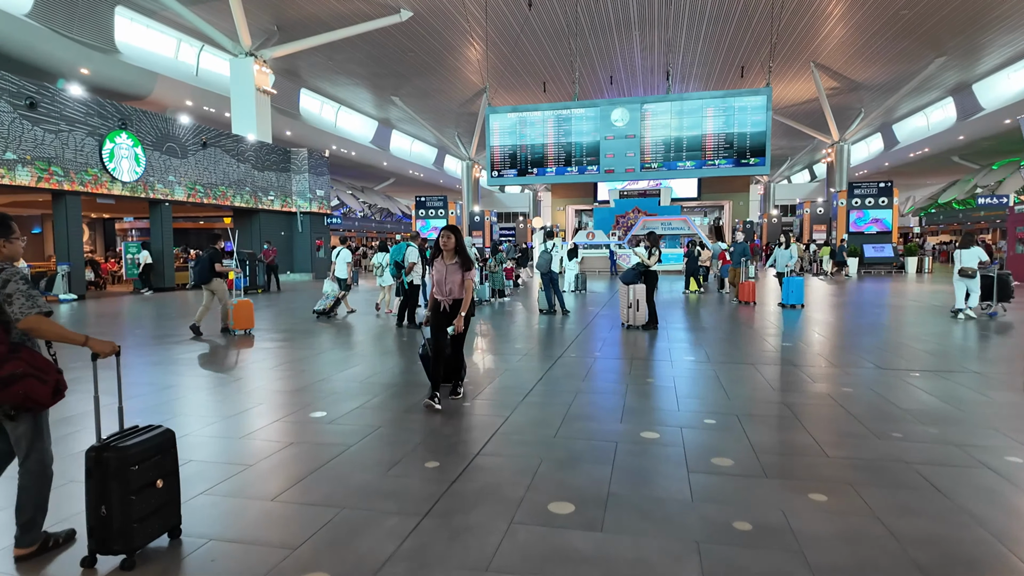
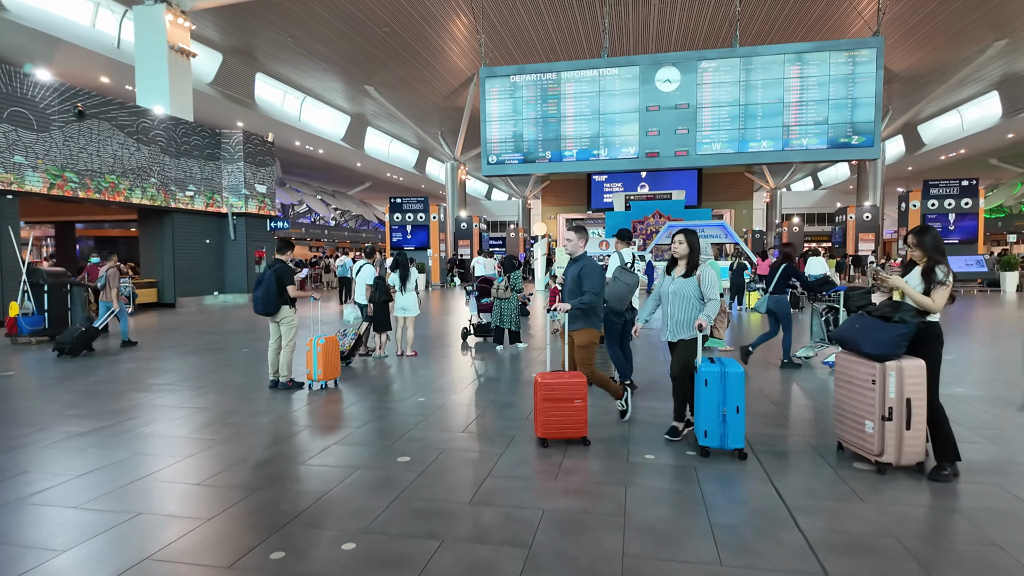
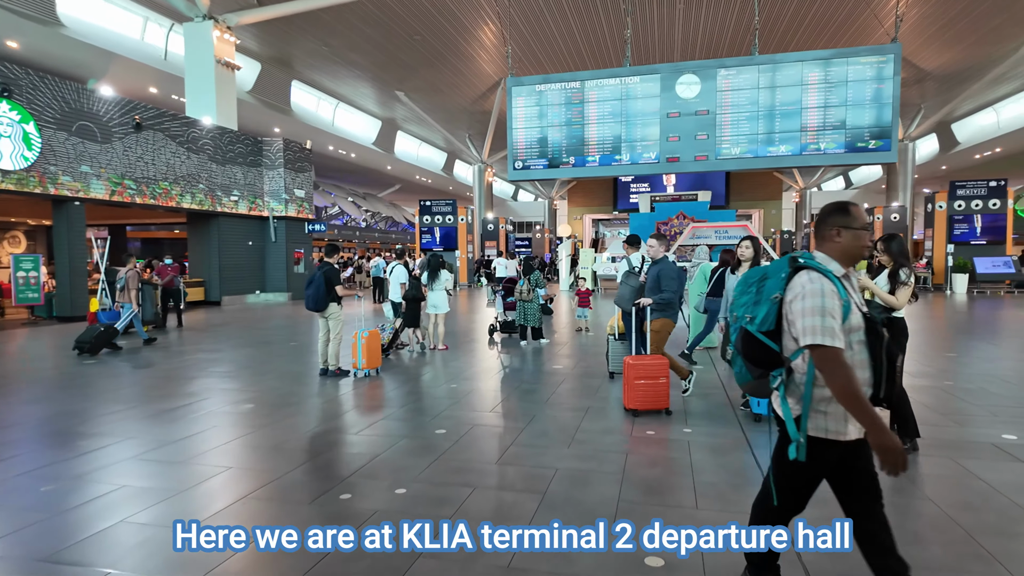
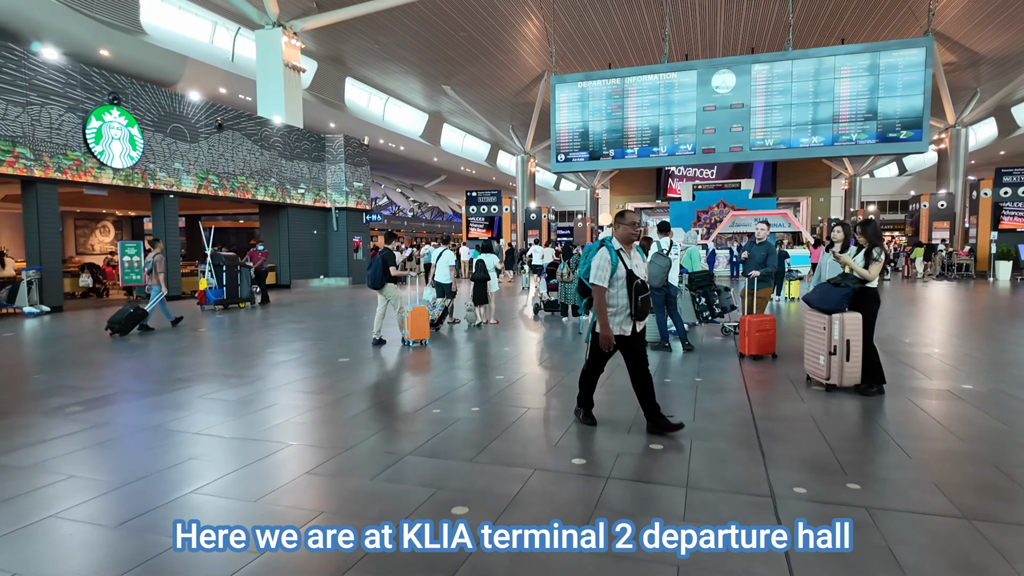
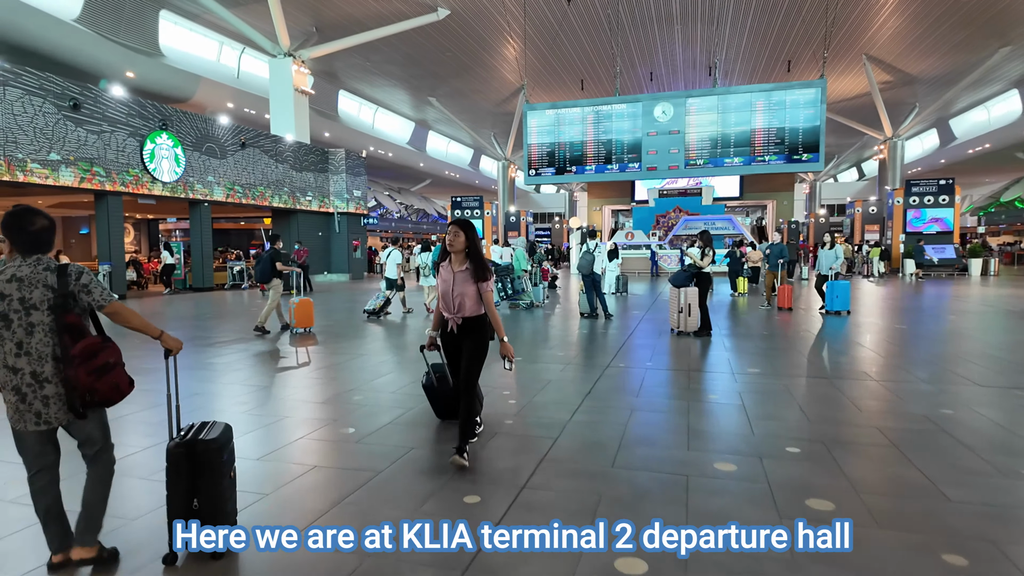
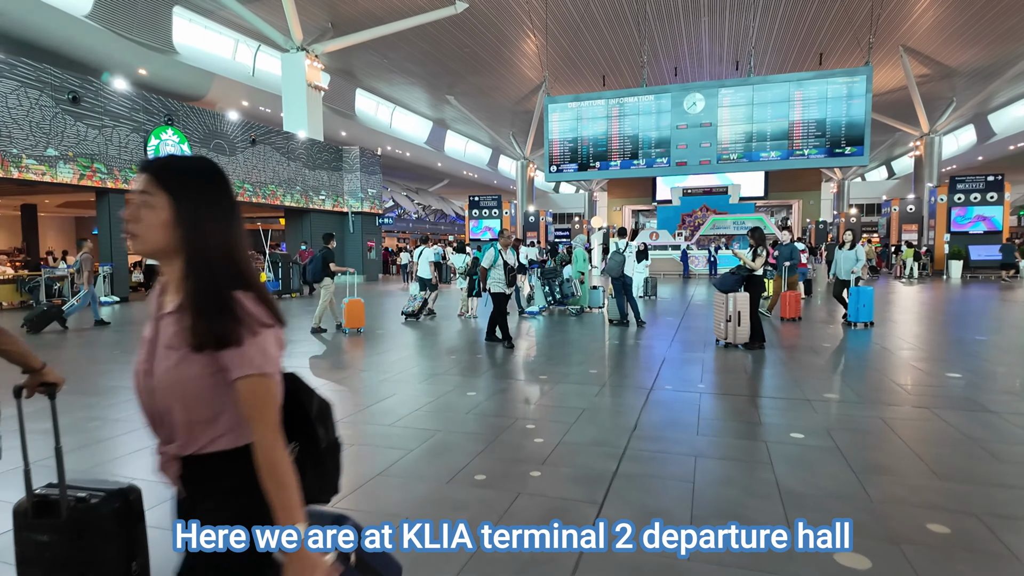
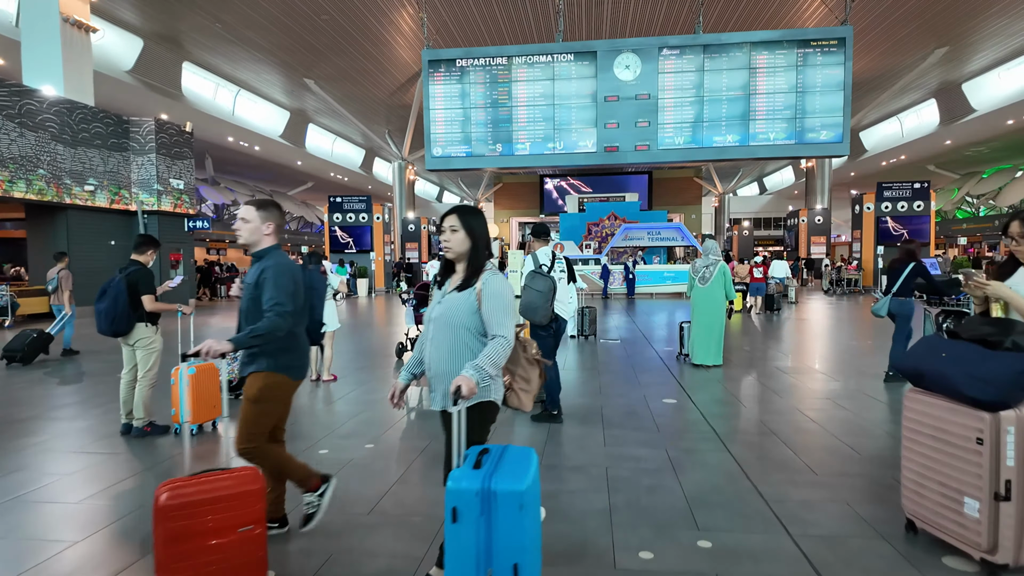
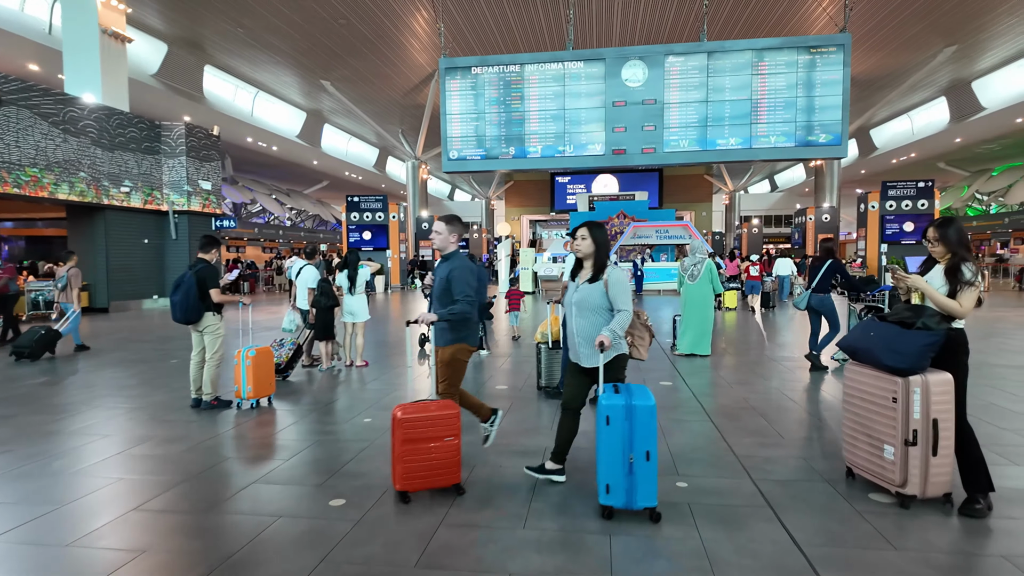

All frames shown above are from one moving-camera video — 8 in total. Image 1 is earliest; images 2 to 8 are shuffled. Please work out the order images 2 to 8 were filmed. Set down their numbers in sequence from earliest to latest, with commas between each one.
5, 6, 4, 3, 2, 8, 7
